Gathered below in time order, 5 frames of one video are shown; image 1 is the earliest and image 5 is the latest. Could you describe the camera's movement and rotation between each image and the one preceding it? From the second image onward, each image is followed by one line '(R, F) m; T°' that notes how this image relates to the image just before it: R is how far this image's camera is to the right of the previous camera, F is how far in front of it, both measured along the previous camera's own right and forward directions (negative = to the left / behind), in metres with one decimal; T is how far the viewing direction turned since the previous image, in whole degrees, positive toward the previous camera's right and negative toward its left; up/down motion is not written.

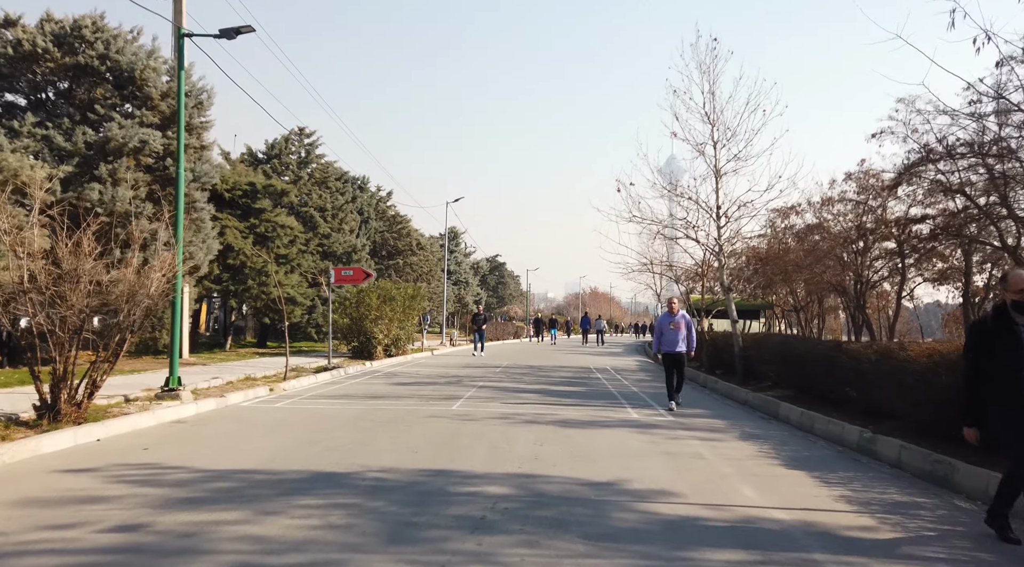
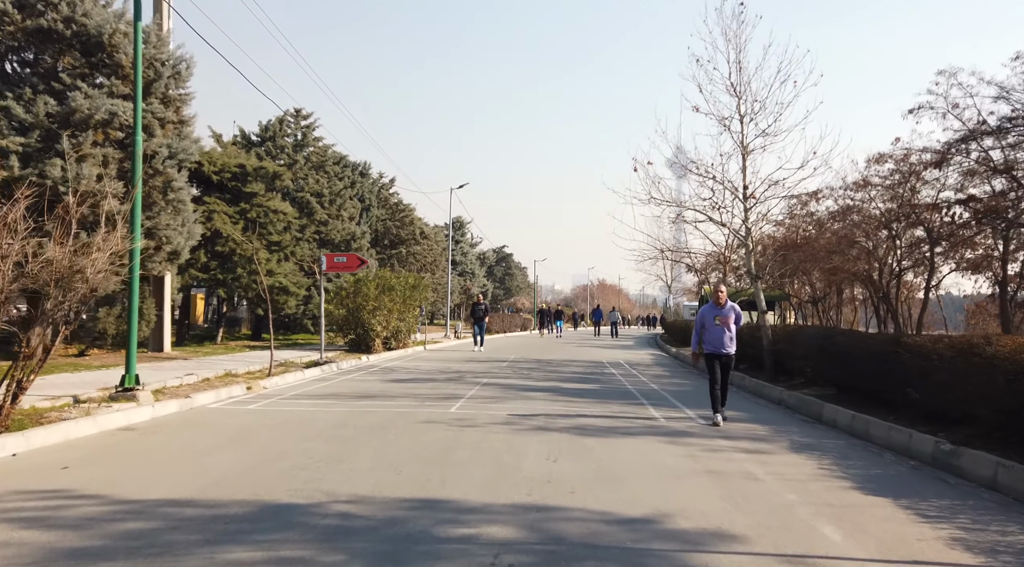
(0.0, +1.8) m; 0°
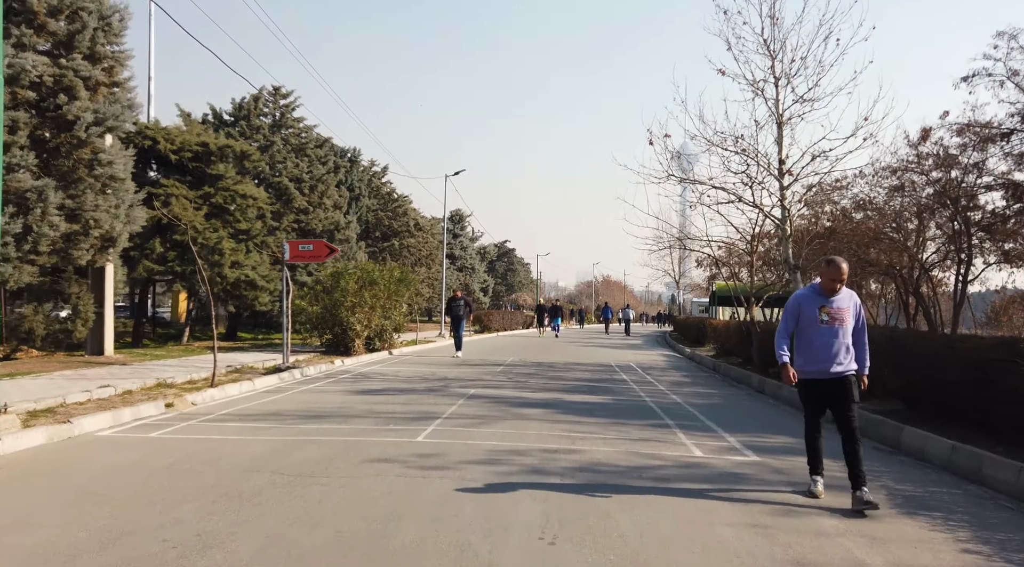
(+0.2, +2.9) m; 0°
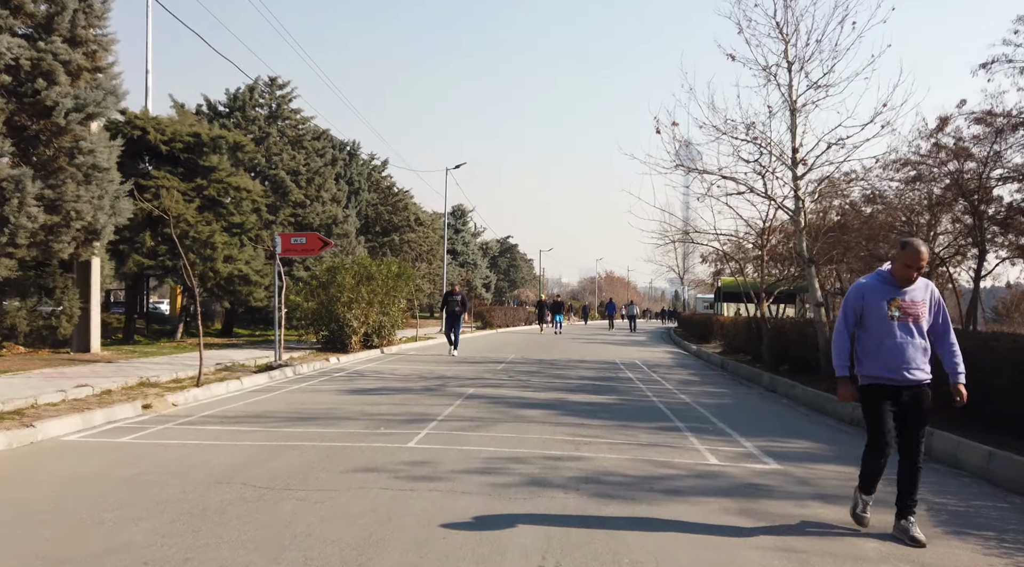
(0.0, +0.7) m; 0°
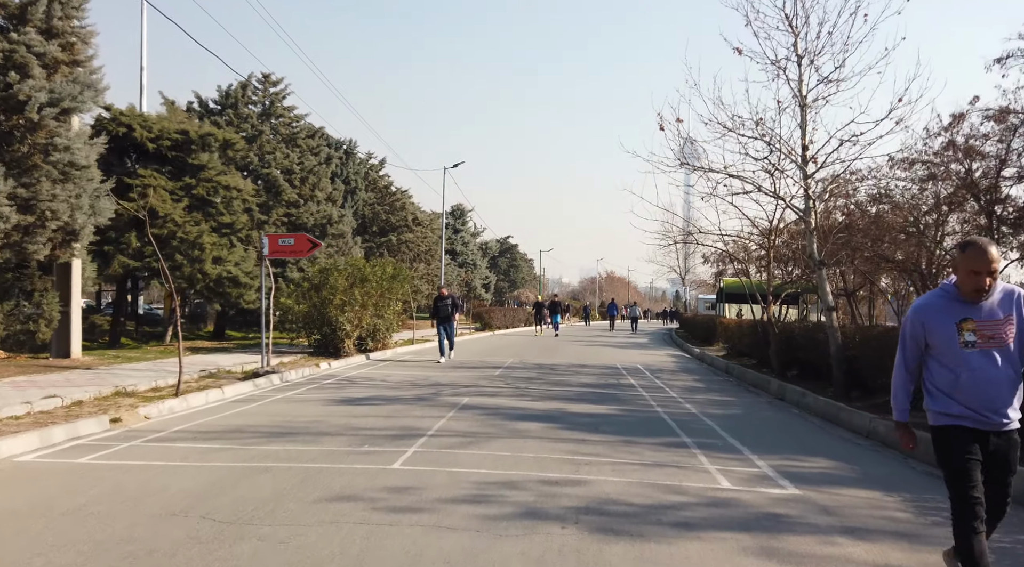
(+0.1, +0.7) m; 0°
